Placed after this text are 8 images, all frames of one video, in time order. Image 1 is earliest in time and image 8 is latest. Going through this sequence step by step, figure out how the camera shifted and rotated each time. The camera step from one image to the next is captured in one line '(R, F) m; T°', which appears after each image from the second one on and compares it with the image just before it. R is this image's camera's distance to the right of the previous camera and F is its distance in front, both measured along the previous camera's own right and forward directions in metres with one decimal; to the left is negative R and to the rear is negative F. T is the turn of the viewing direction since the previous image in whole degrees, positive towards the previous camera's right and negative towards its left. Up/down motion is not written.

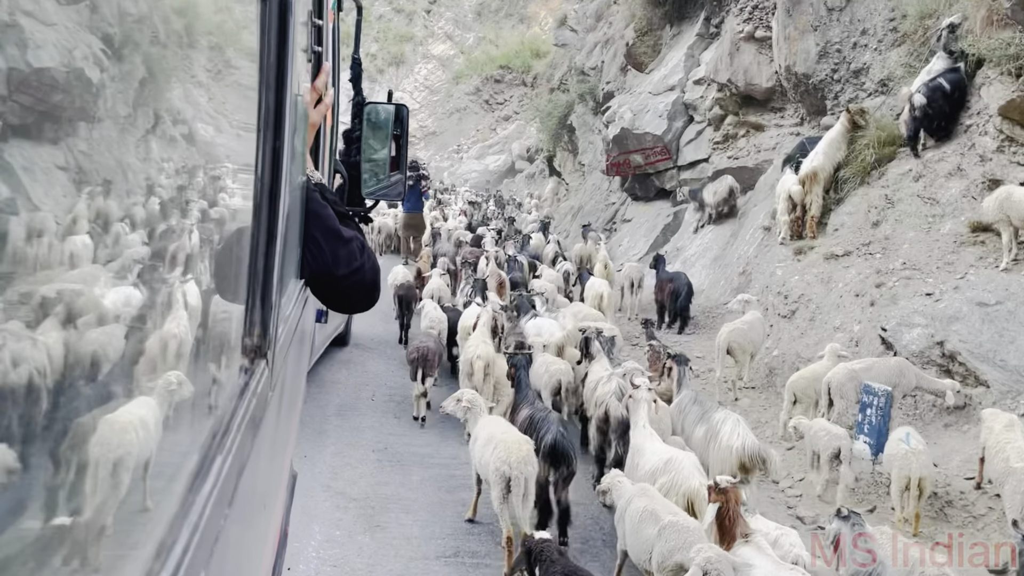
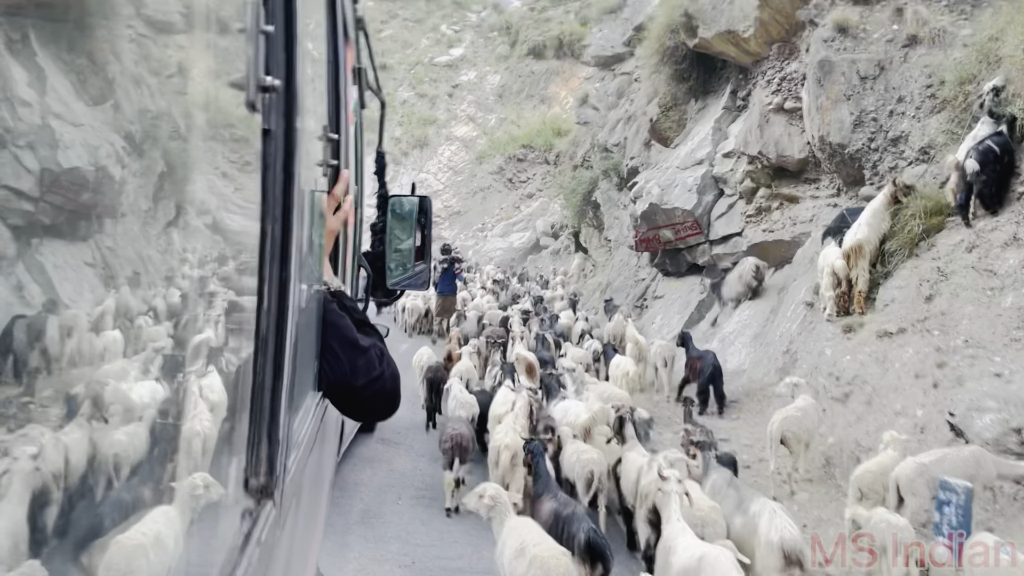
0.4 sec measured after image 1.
(0.0, +0.3) m; -2°
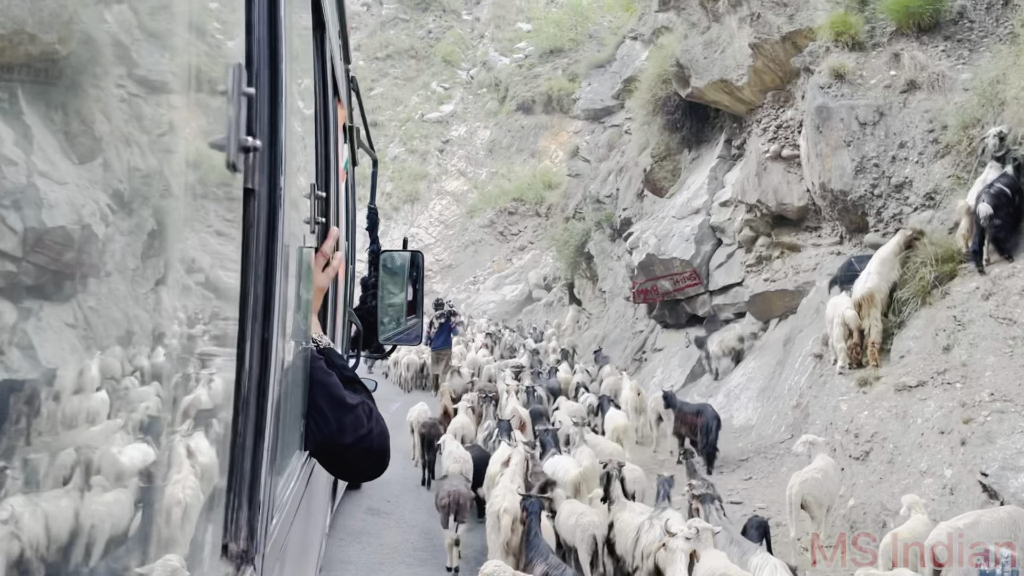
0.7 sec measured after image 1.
(0.0, +0.3) m; +1°
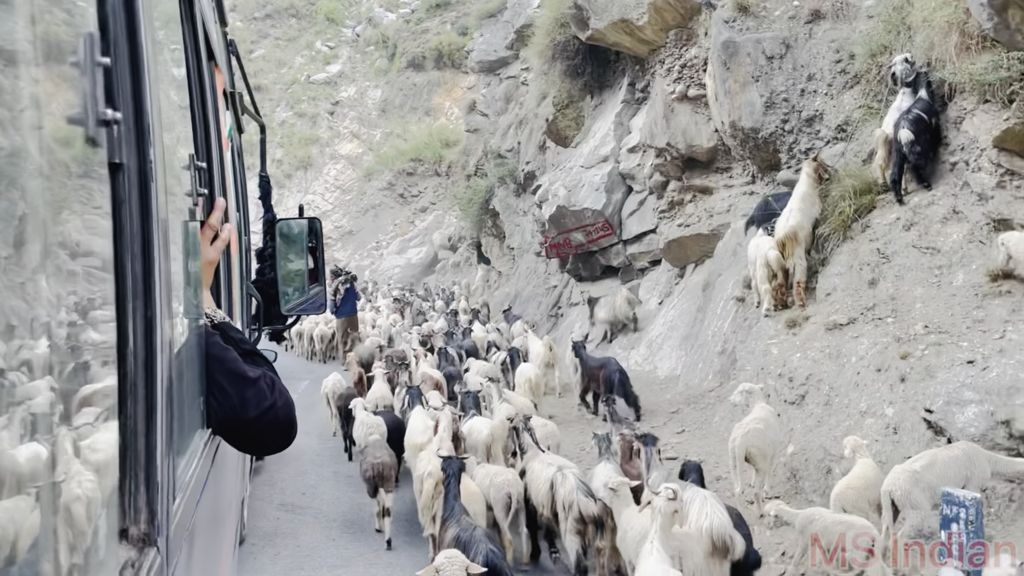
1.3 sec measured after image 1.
(0.0, +0.5) m; +7°
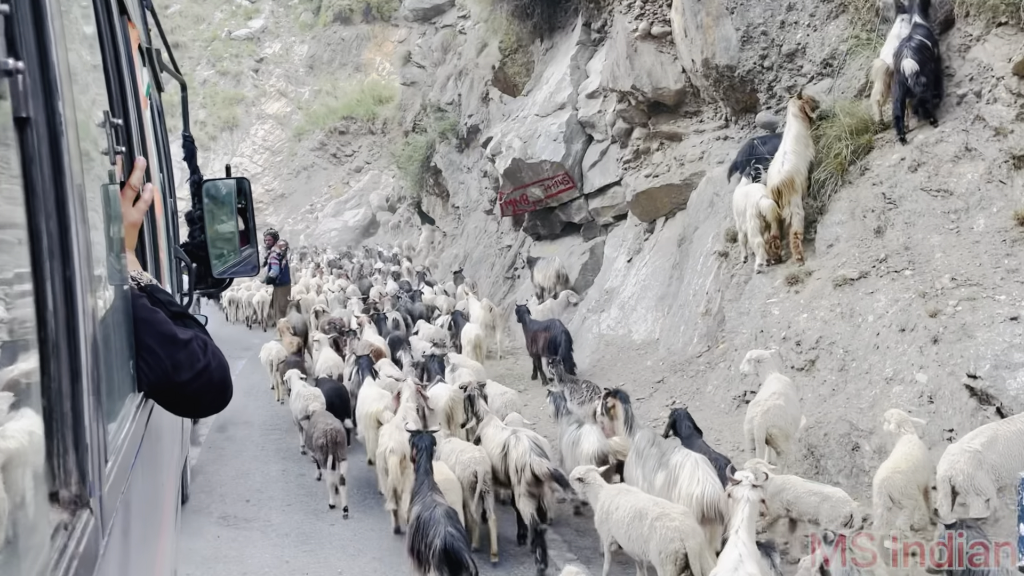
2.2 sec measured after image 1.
(-0.2, +0.7) m; +4°
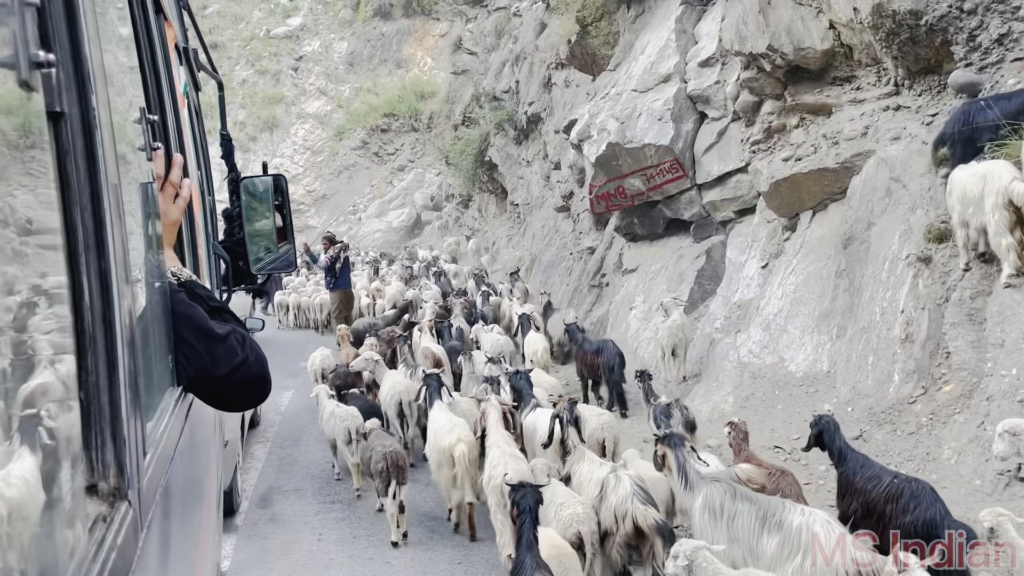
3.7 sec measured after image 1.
(-0.5, +1.5) m; -3°
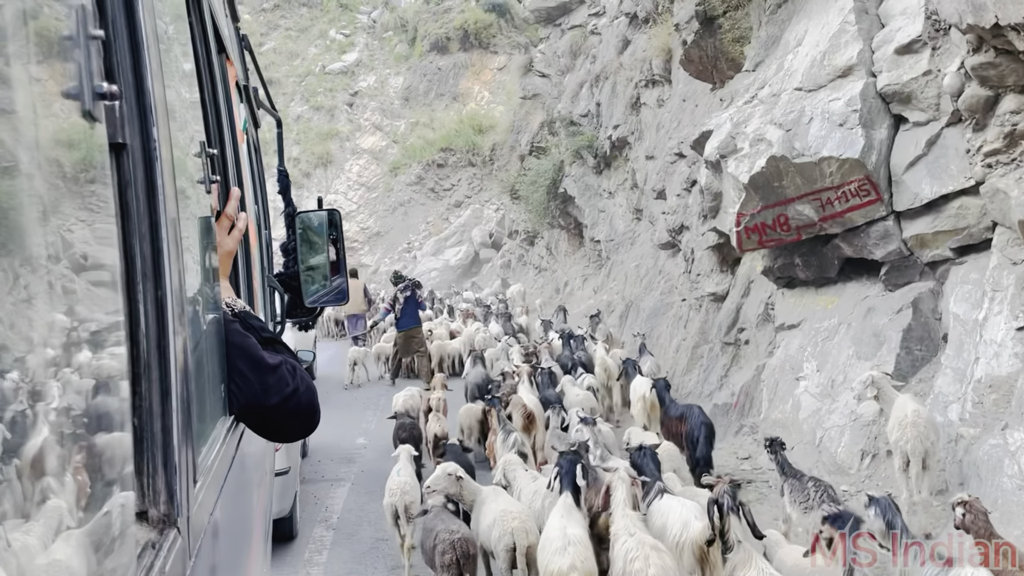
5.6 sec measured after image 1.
(-0.5, +1.7) m; -3°
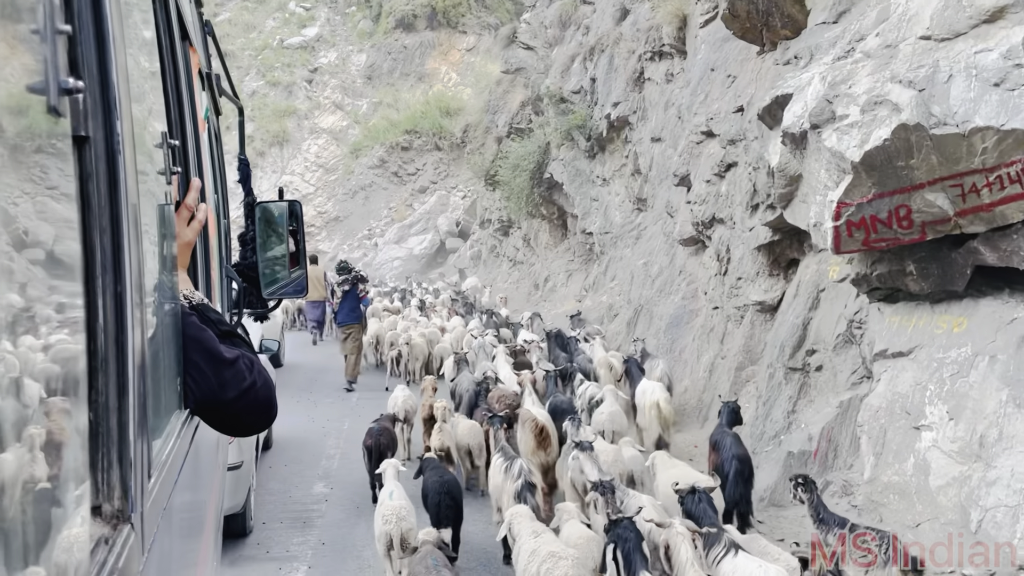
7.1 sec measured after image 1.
(-0.3, +1.5) m; +3°
